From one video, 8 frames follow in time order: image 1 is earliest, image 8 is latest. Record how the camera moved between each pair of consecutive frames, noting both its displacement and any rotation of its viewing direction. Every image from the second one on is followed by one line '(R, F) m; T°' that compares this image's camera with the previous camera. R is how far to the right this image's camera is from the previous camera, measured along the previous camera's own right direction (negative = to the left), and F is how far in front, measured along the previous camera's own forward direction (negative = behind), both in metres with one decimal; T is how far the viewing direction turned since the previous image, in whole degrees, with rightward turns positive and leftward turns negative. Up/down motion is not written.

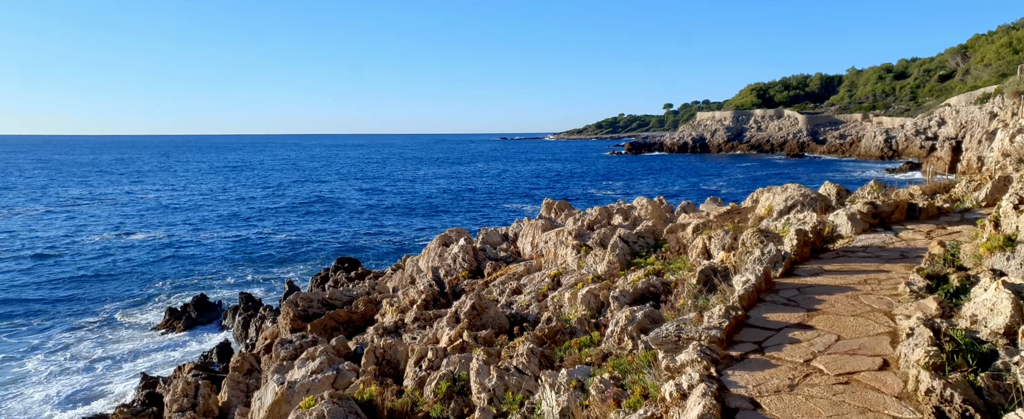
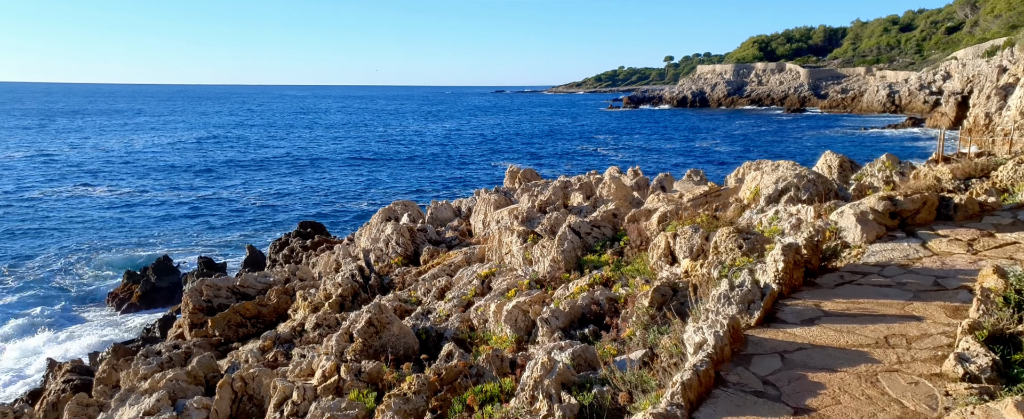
(+1.0, +2.4) m; 0°
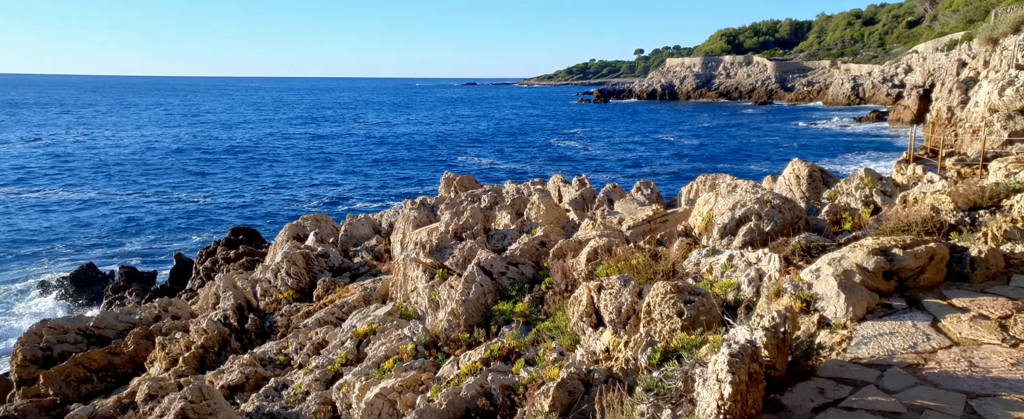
(+0.8, +2.0) m; +2°
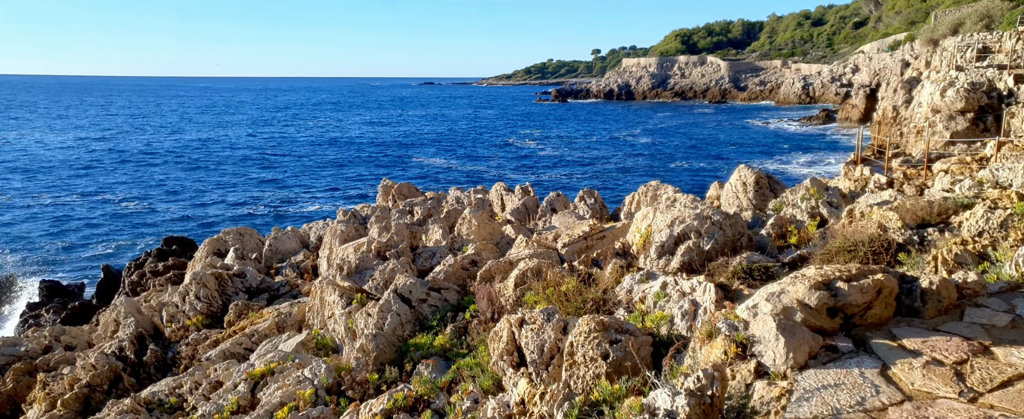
(+0.3, +0.6) m; +3°
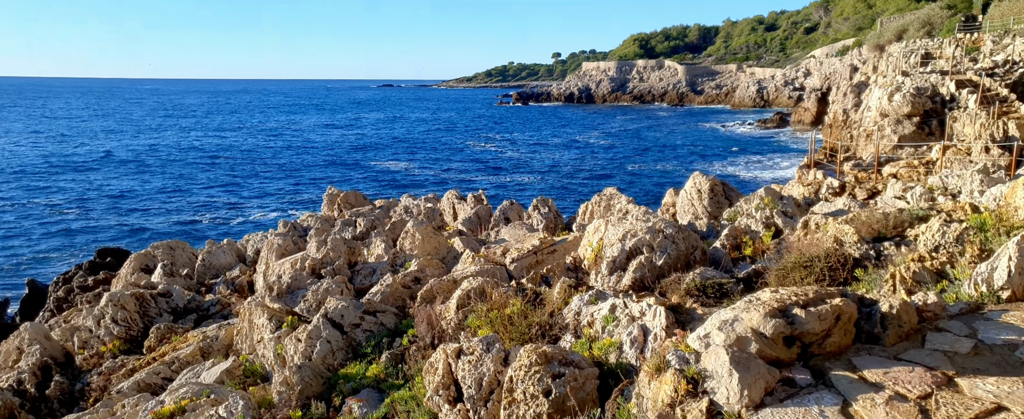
(+0.2, +0.4) m; +3°
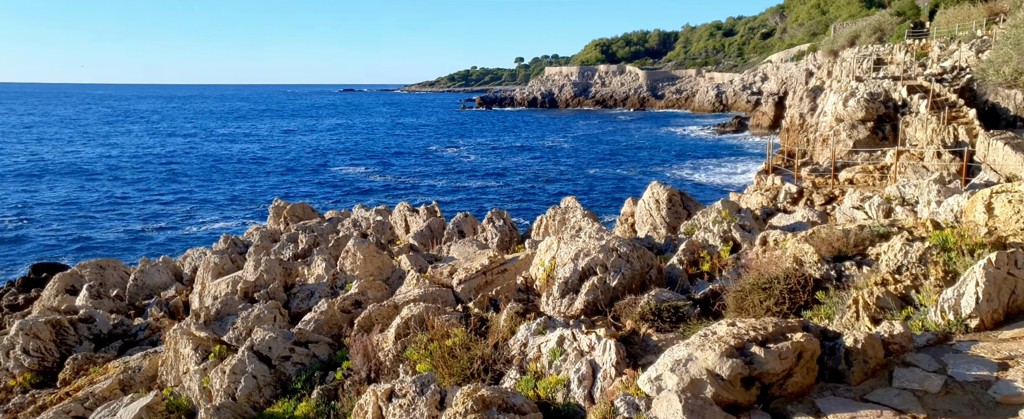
(+0.2, +0.4) m; +3°
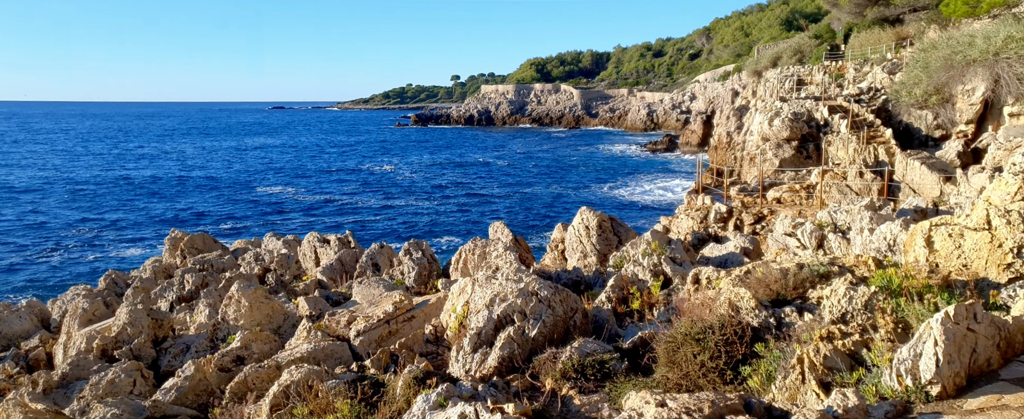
(+0.2, +0.7) m; +5°
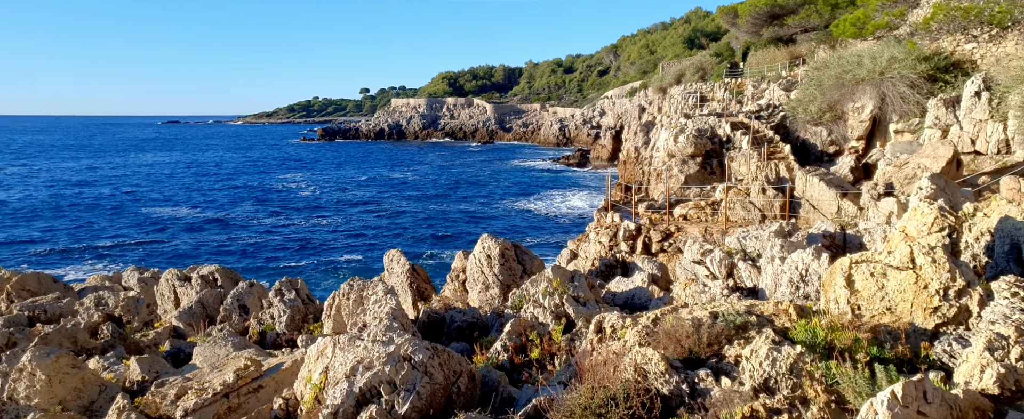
(+0.3, +0.9) m; +7°
